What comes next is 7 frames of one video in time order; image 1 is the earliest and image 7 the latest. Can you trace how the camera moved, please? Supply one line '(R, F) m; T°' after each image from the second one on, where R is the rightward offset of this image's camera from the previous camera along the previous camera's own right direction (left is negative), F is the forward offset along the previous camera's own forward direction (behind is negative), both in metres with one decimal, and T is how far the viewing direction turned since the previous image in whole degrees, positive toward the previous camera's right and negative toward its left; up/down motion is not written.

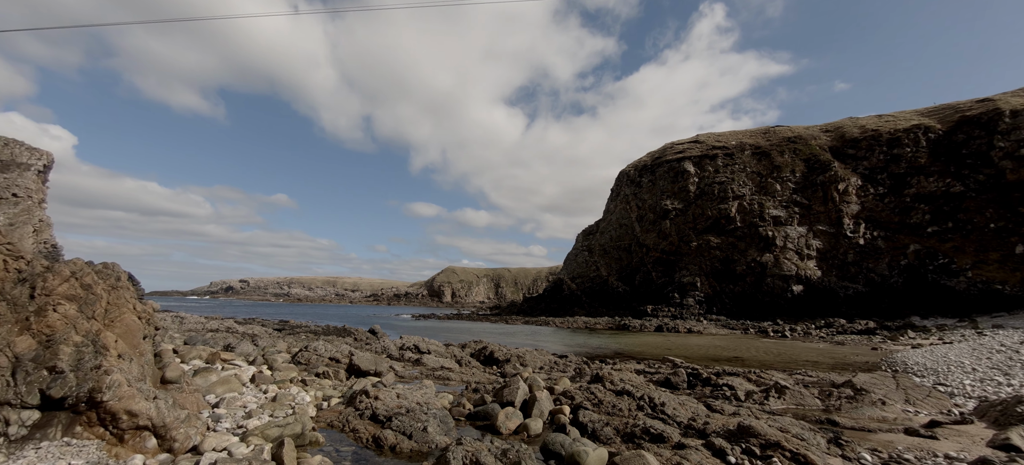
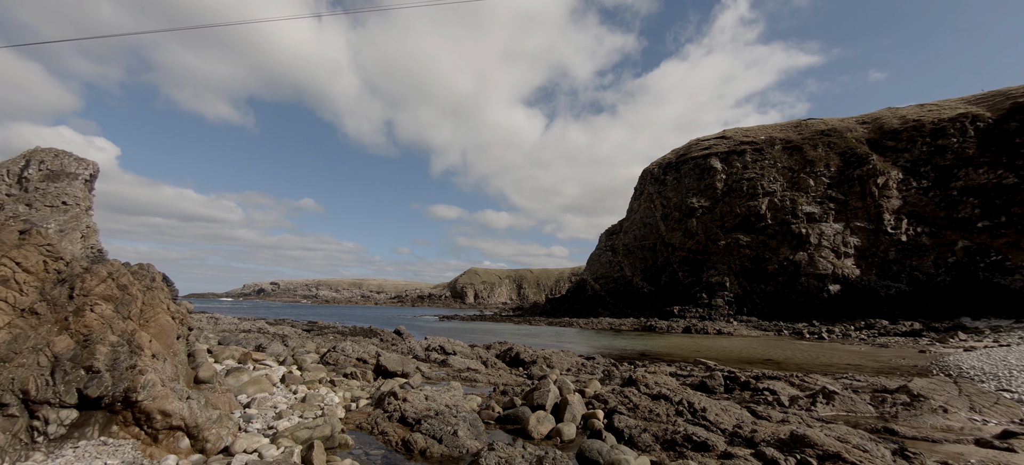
(-0.1, +0.2) m; -3°
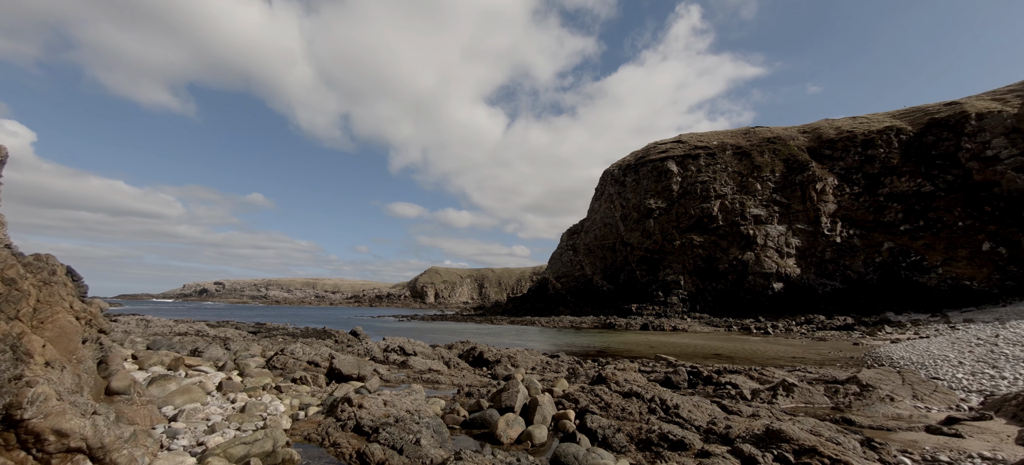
(-0.1, +0.5) m; +5°
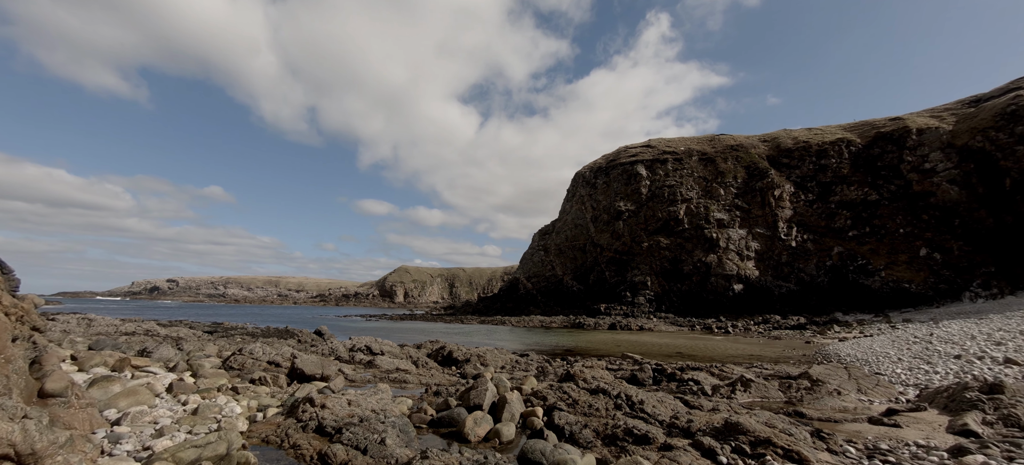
(0.0, 0.0) m; +4°
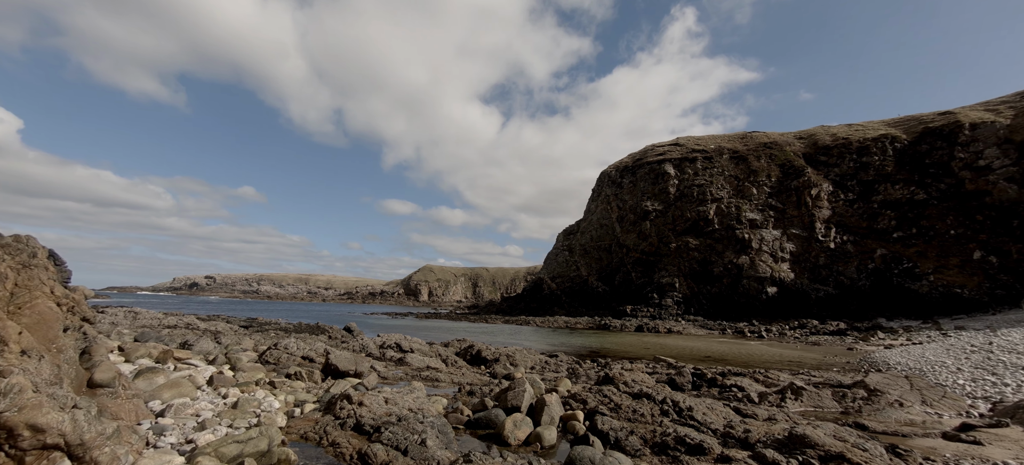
(-0.3, +0.3) m; -3°
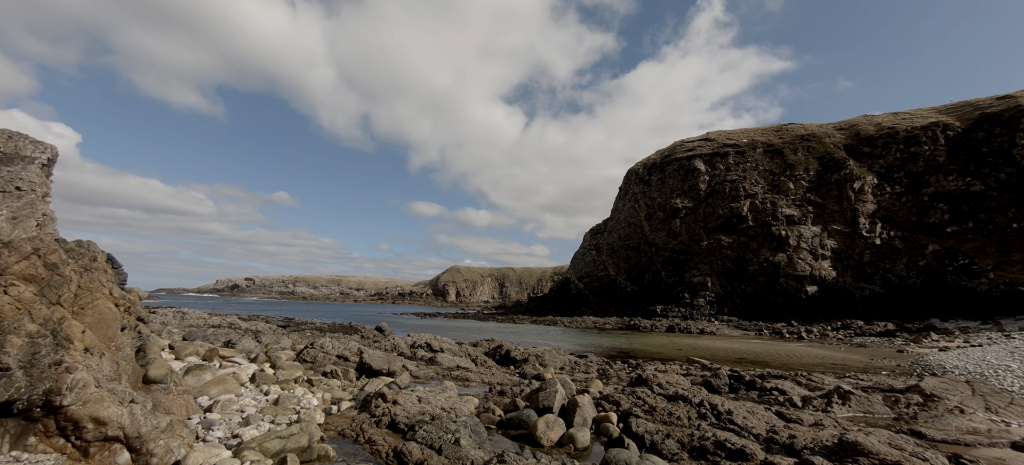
(-0.1, 0.0) m; -4°
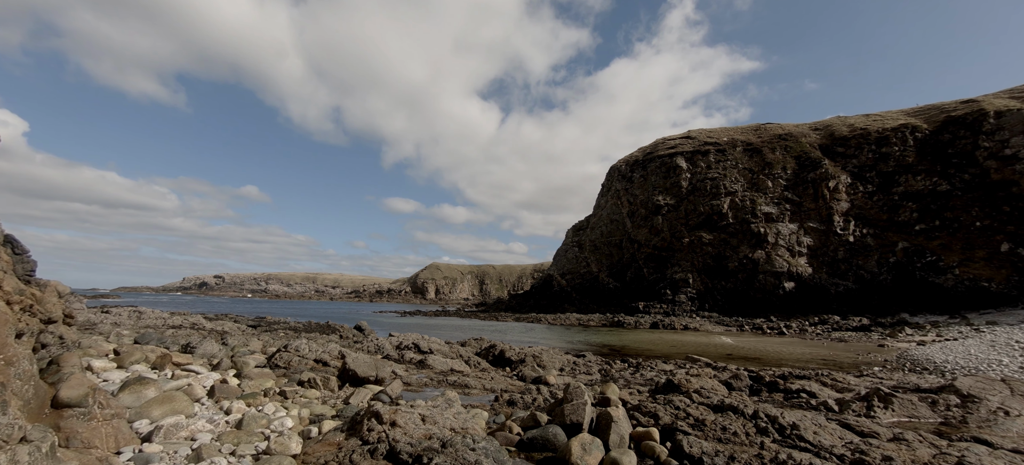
(-0.6, +1.2) m; +3°
